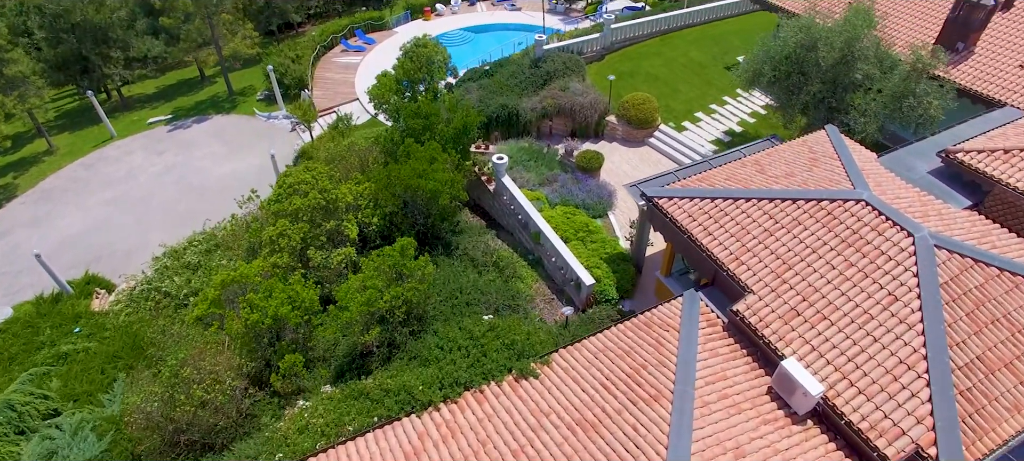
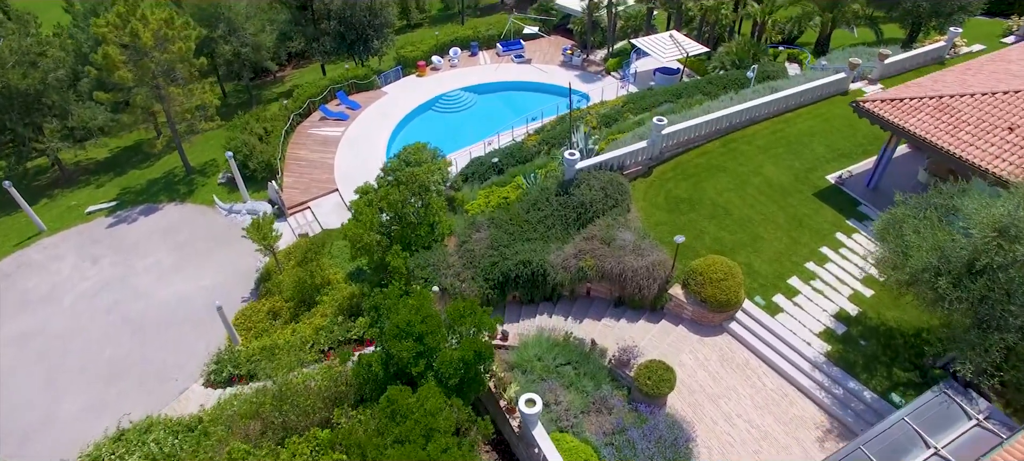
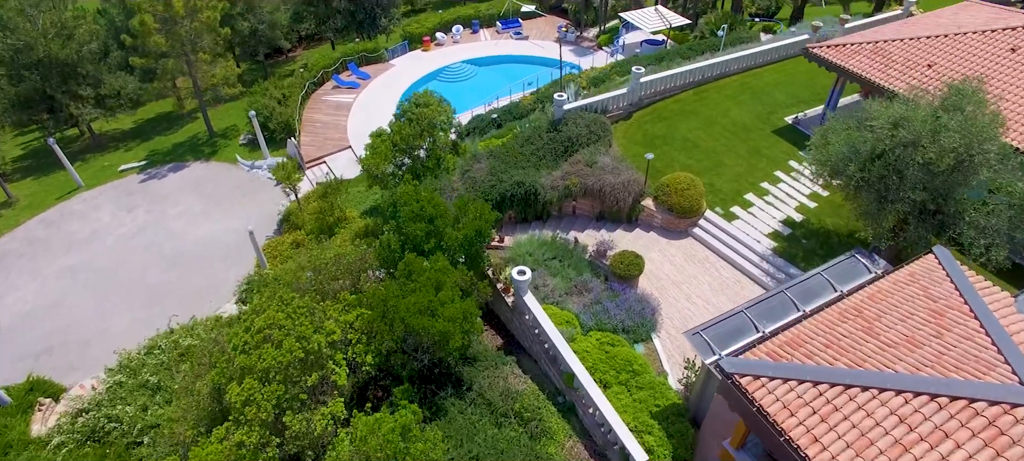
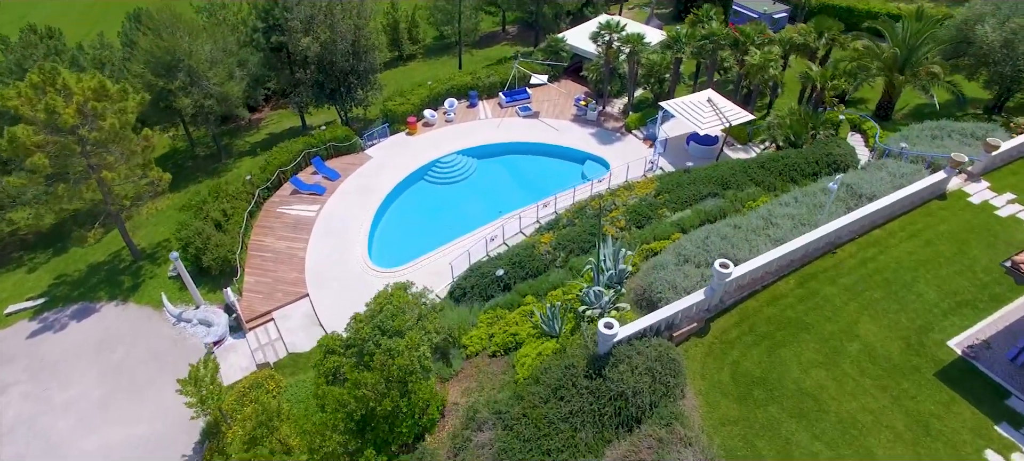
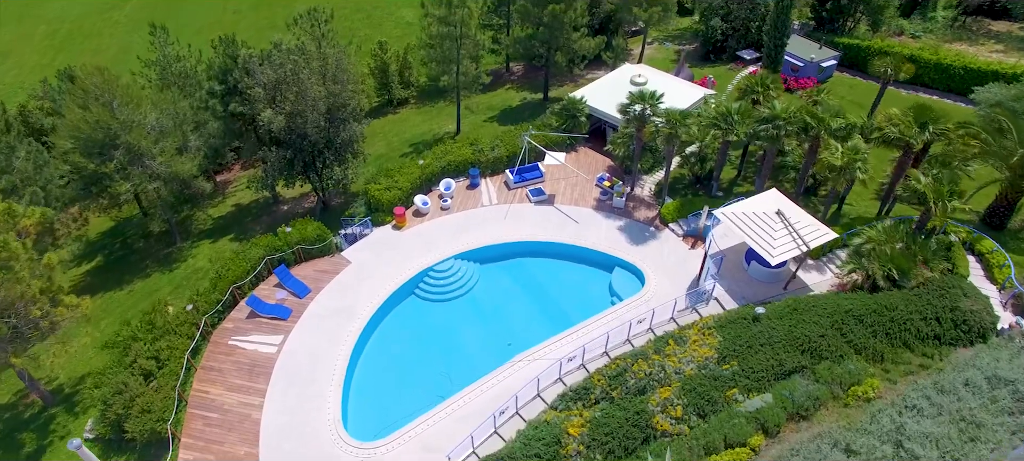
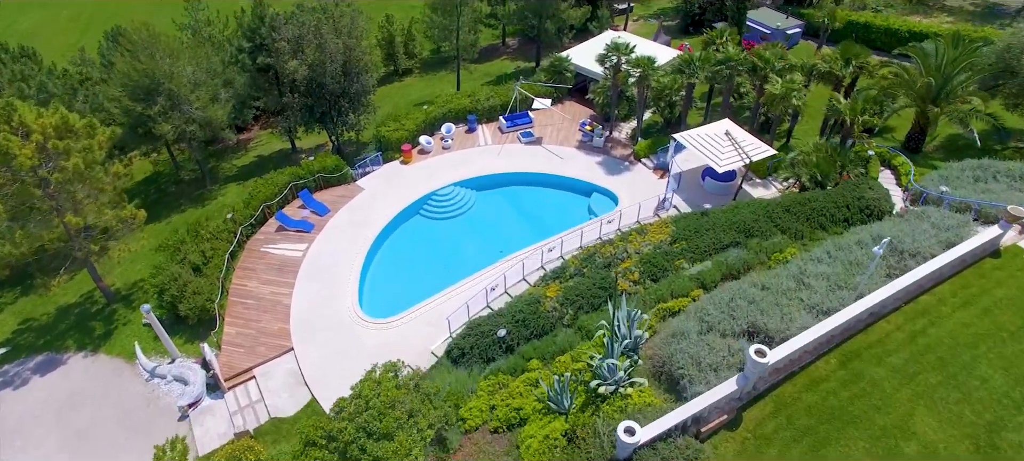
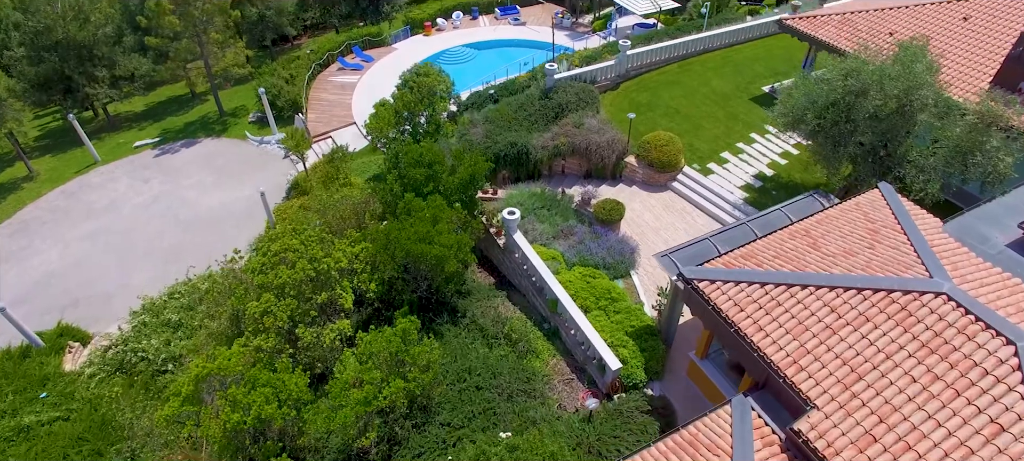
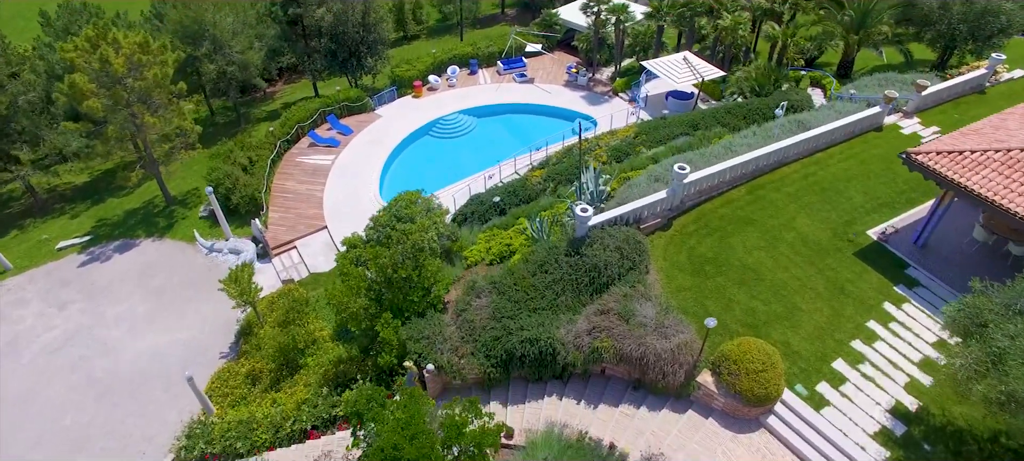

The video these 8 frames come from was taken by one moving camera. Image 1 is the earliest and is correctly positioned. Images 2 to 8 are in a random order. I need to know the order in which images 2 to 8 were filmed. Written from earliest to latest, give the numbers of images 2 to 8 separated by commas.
7, 3, 2, 8, 4, 6, 5
